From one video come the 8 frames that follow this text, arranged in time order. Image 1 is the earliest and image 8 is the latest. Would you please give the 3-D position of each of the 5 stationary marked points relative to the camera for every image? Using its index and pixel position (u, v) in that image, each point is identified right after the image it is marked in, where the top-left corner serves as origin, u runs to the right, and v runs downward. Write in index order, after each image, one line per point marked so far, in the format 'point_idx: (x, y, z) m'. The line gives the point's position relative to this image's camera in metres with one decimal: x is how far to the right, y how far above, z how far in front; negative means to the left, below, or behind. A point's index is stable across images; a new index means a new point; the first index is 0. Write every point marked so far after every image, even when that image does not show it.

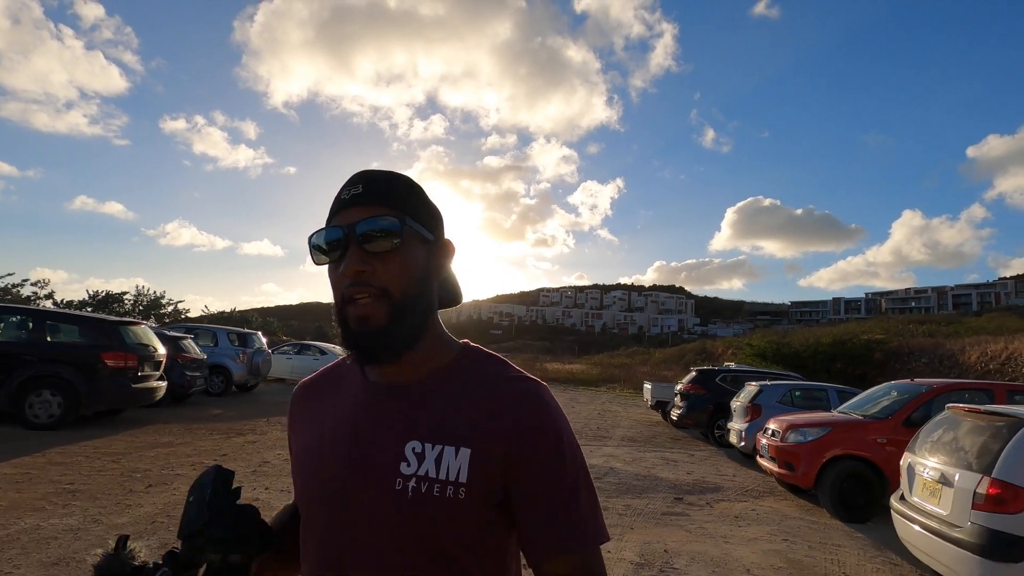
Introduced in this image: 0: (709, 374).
0: (+5.3, -2.3, +14.5) m
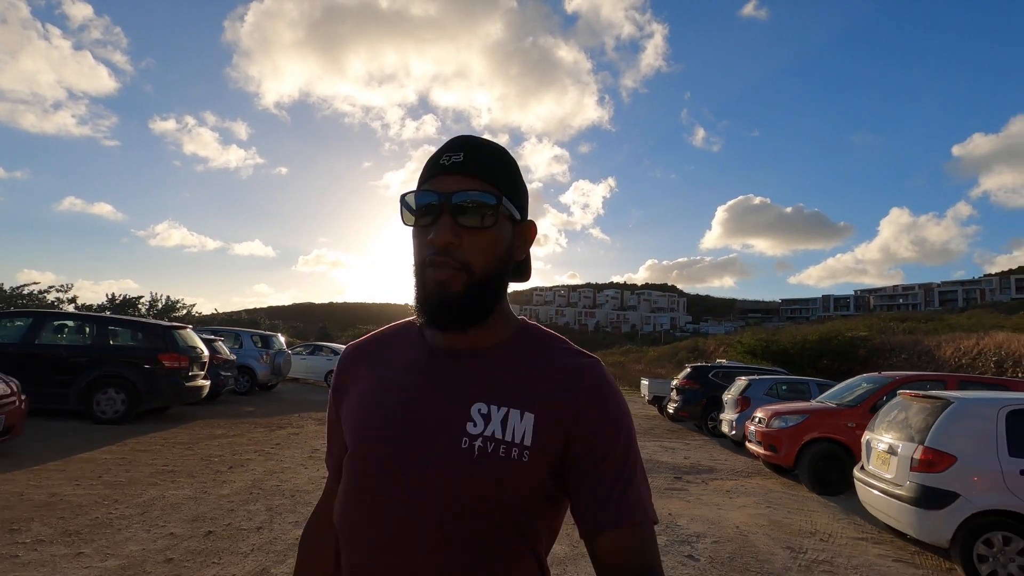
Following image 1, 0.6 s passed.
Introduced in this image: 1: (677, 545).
0: (+5.6, -2.4, +15.7) m
1: (+1.8, -2.7, +5.8) m
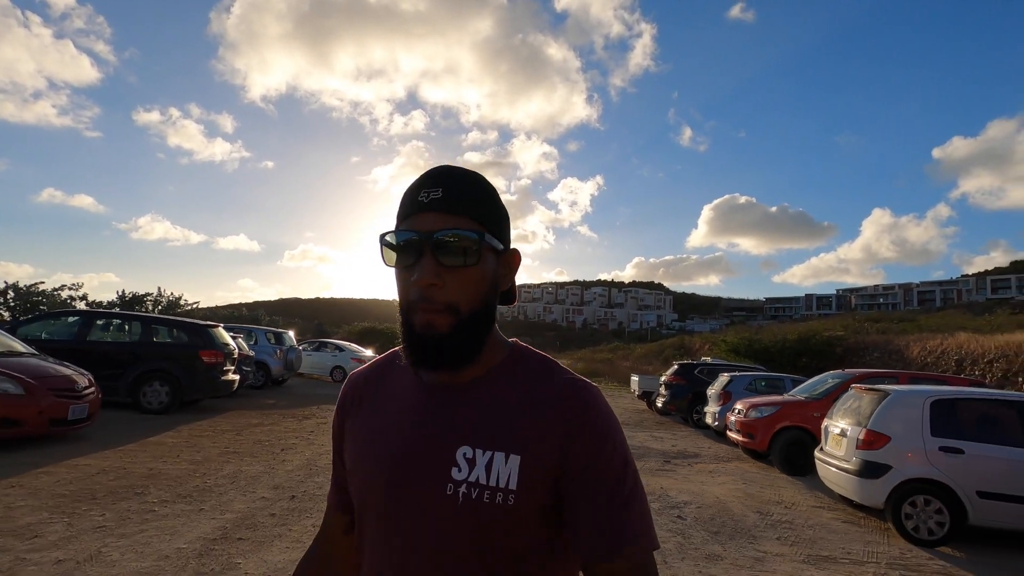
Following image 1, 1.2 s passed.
0: (+5.6, -2.5, +17.1) m
1: (+2.1, -2.9, +7.1) m
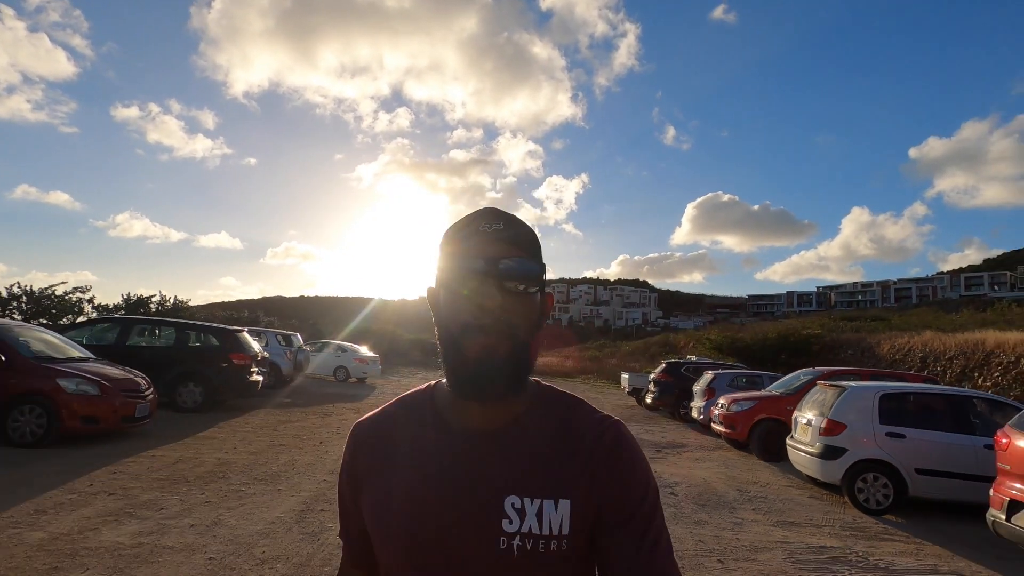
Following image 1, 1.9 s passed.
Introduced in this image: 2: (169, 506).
0: (+5.6, -2.6, +18.5) m
1: (+2.3, -3.1, +8.4) m
2: (-3.7, -2.3, +5.8) m
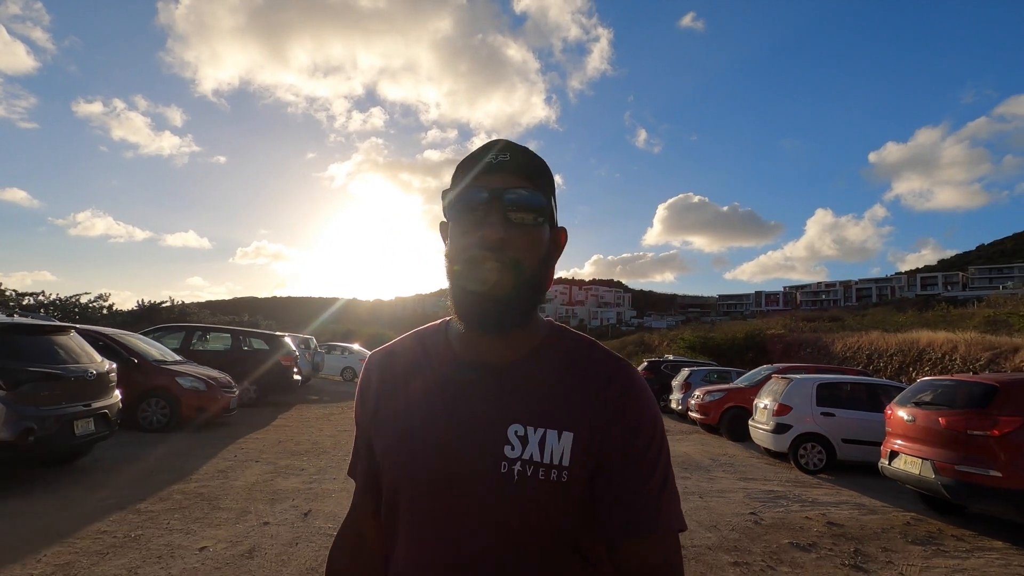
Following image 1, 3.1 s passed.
0: (+5.6, -2.9, +21.1) m
1: (+2.8, -3.4, +10.8) m
2: (-3.0, -2.6, +8.0) m
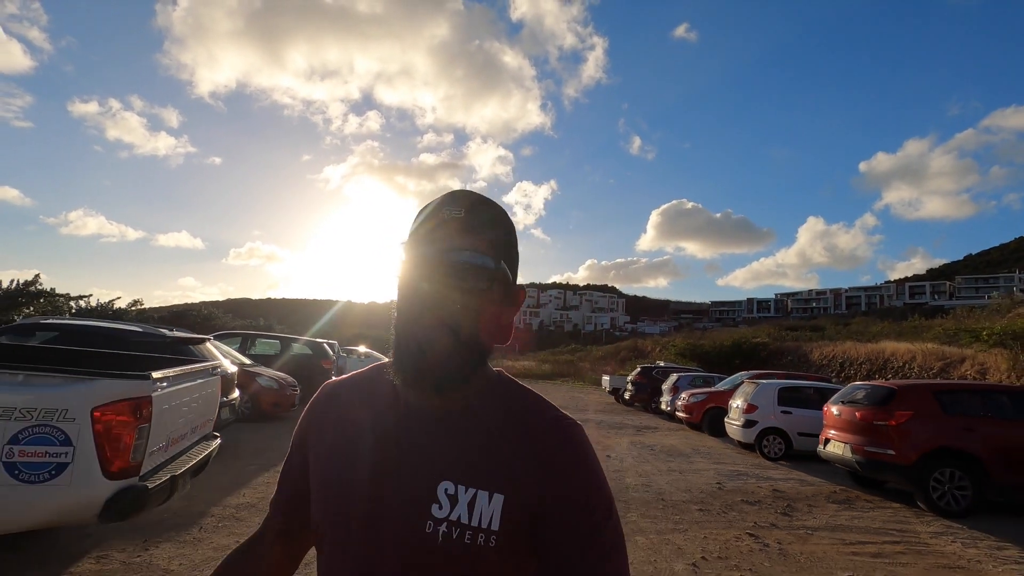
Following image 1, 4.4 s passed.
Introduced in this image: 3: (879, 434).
0: (+5.9, -3.5, +23.5) m
1: (+3.2, -3.8, +13.2) m
2: (-2.6, -3.0, +10.3) m
3: (+6.0, -2.4, +8.9) m
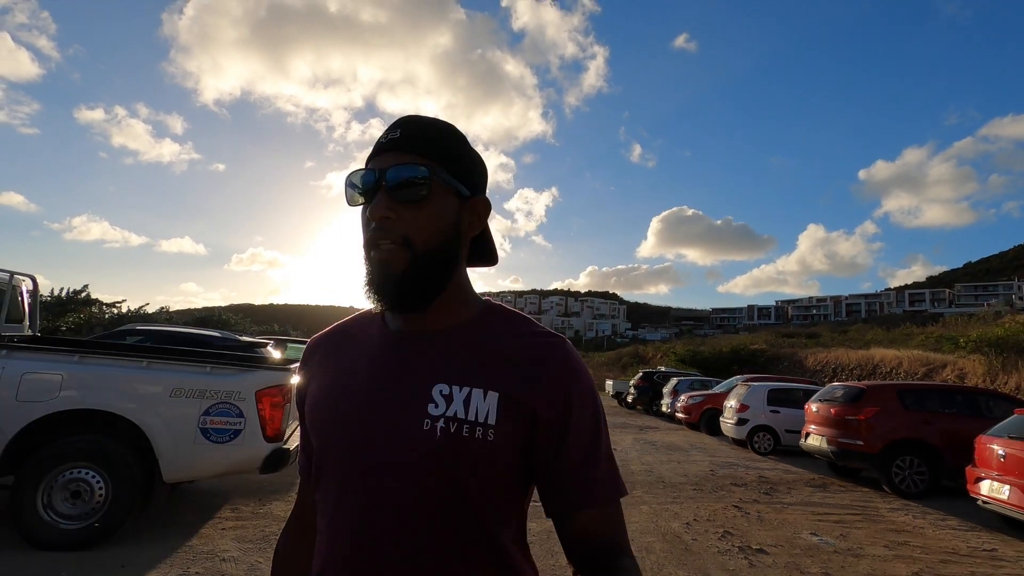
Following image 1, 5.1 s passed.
0: (+6.3, -3.9, +24.8) m
1: (+3.6, -4.1, +14.5) m
2: (-2.2, -3.3, +11.7) m
3: (+6.4, -2.6, +10.3) m
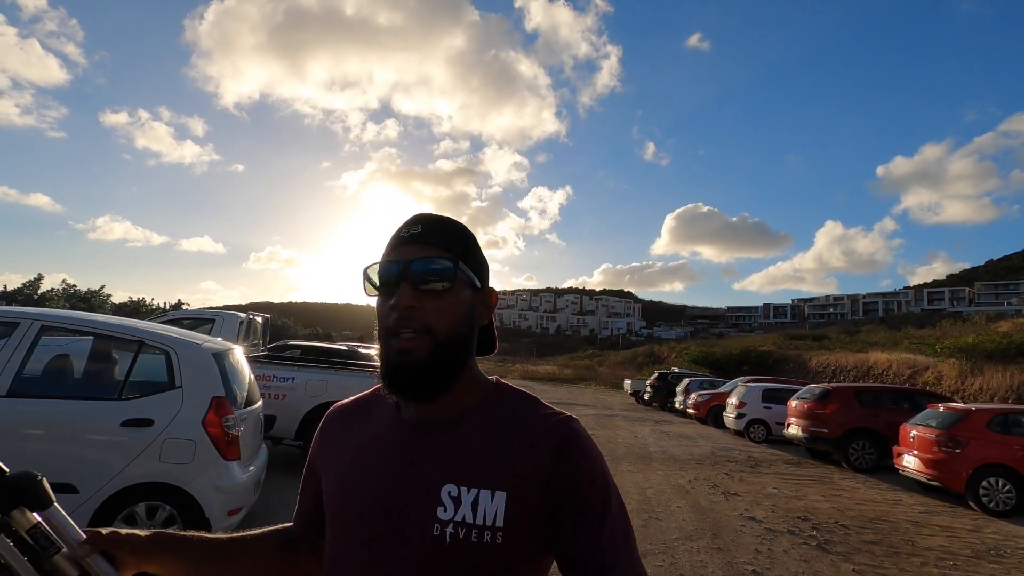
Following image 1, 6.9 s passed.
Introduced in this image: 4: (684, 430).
0: (+7.8, -4.4, +28.0) m
1: (+4.9, -4.7, +17.7) m
2: (-1.0, -3.9, +15.0) m
3: (+7.6, -3.2, +13.4) m
4: (+5.9, -5.0, +19.1) m
